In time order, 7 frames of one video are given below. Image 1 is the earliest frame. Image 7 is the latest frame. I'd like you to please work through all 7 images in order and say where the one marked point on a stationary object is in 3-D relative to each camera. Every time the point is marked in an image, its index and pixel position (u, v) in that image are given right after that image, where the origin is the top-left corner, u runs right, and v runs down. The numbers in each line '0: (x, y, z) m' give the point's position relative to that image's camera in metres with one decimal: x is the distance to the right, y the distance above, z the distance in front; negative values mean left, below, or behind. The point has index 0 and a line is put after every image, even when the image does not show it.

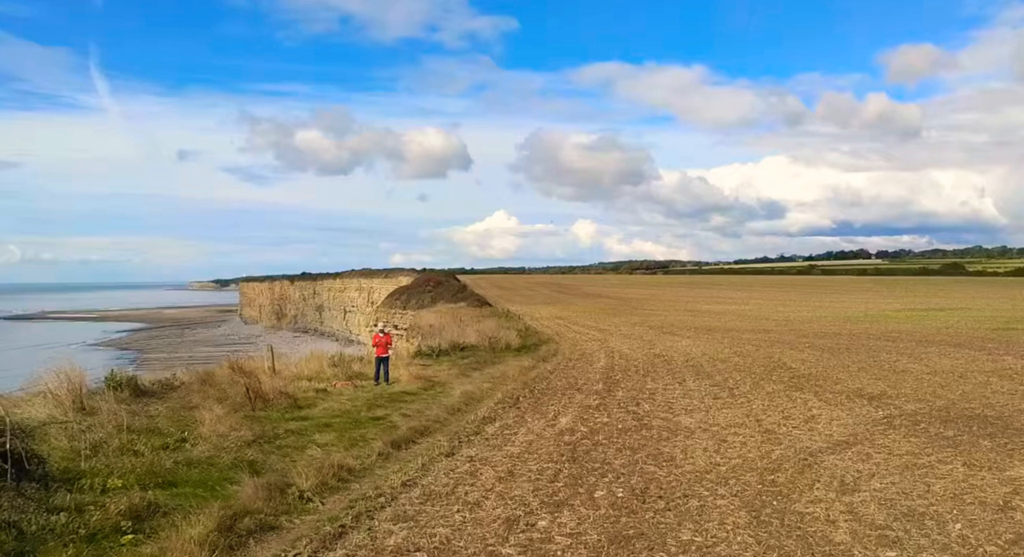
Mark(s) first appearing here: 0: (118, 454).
0: (-4.6, -2.0, +9.5) m
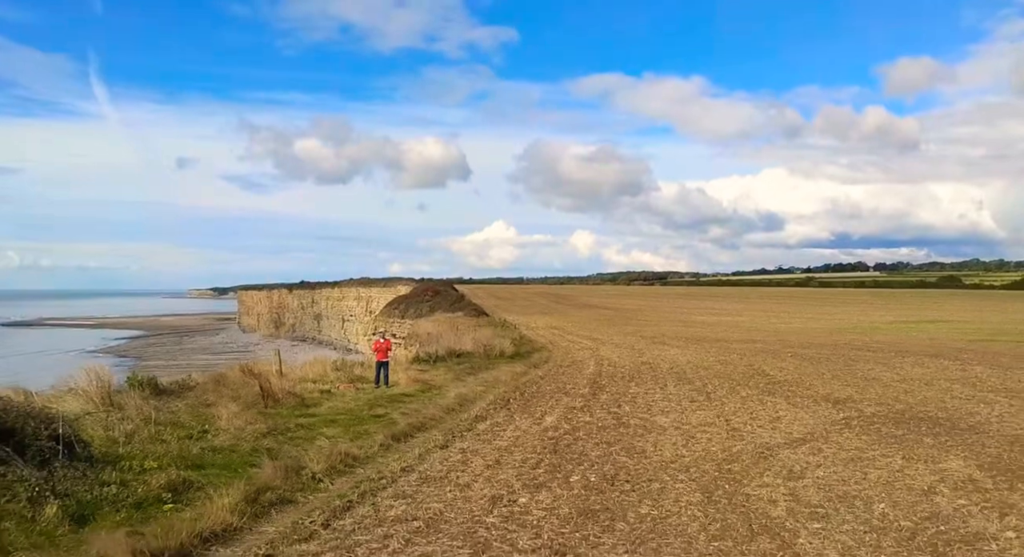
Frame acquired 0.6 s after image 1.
0: (-4.8, -2.2, +10.7) m
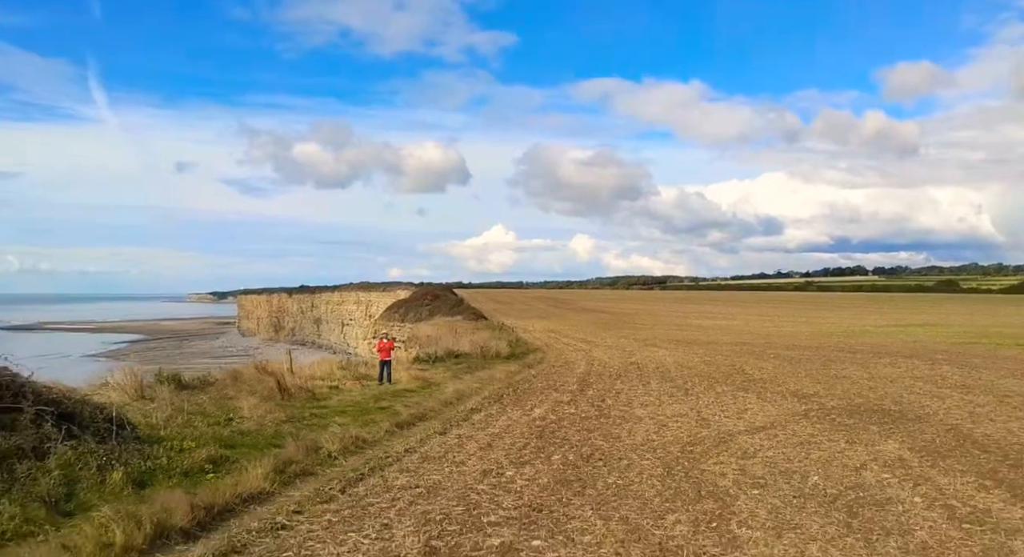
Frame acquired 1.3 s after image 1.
0: (-5.0, -2.2, +12.2) m
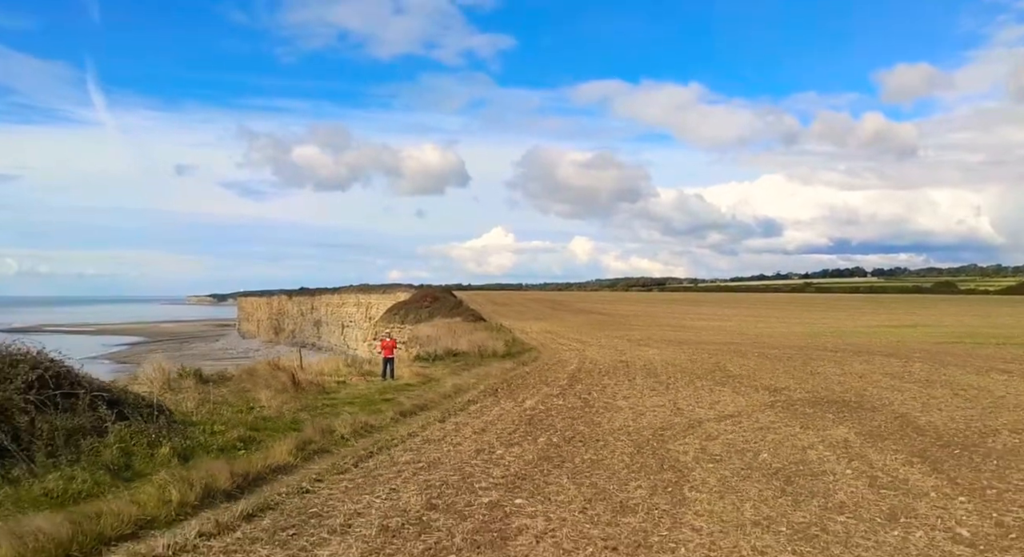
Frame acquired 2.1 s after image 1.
0: (-5.1, -2.3, +13.8) m
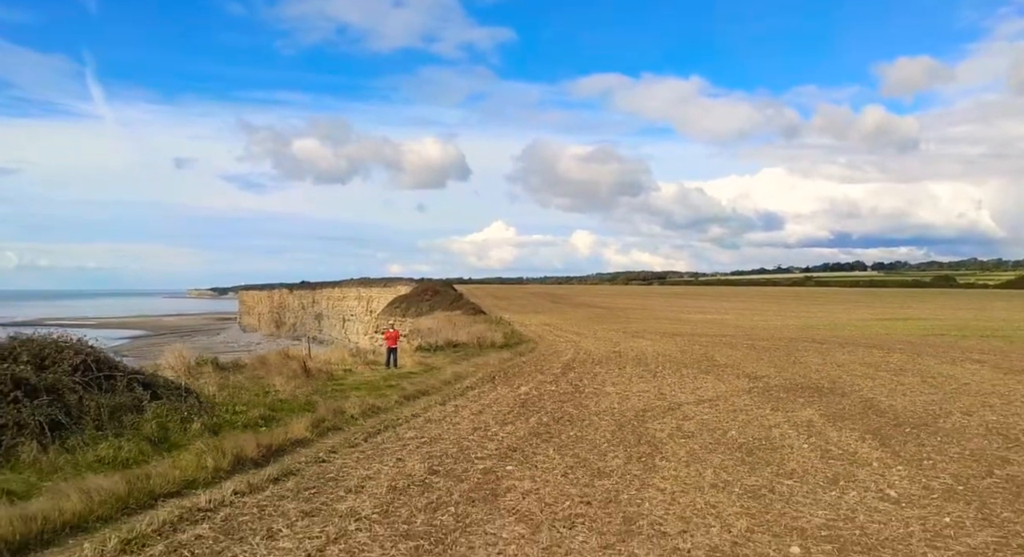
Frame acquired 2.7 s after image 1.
0: (-5.2, -2.2, +15.1) m
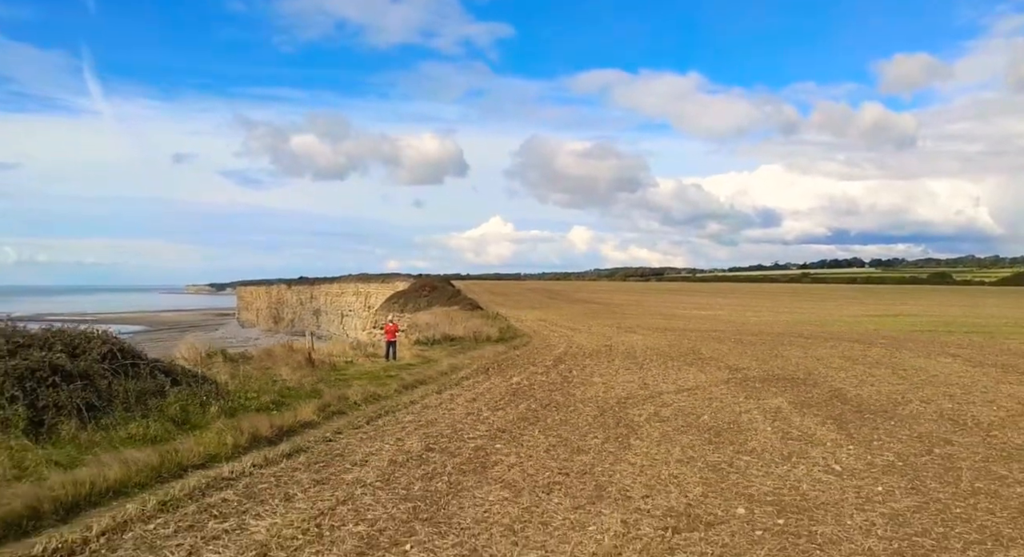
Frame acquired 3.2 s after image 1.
0: (-5.4, -2.1, +16.2) m
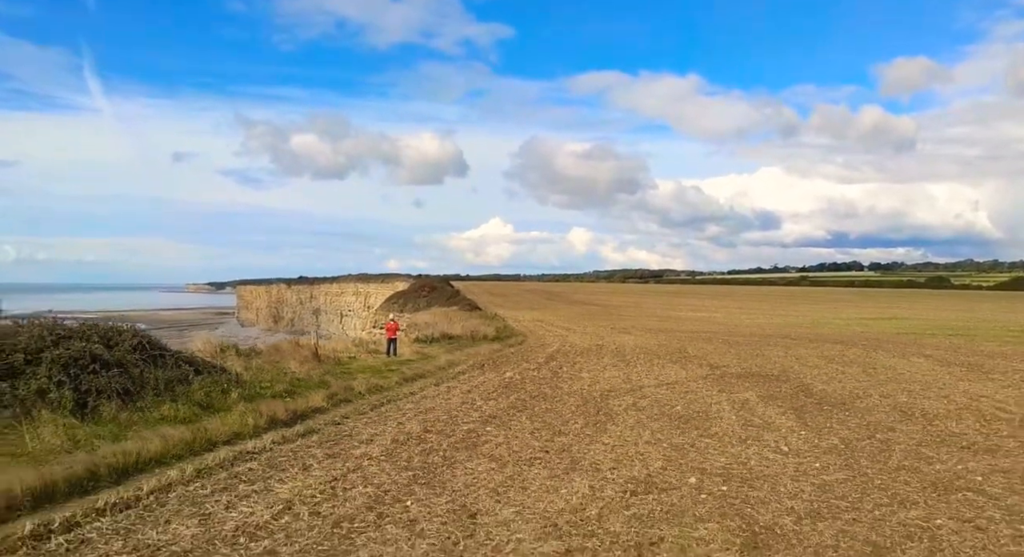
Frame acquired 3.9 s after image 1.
0: (-5.6, -2.1, +17.7) m
